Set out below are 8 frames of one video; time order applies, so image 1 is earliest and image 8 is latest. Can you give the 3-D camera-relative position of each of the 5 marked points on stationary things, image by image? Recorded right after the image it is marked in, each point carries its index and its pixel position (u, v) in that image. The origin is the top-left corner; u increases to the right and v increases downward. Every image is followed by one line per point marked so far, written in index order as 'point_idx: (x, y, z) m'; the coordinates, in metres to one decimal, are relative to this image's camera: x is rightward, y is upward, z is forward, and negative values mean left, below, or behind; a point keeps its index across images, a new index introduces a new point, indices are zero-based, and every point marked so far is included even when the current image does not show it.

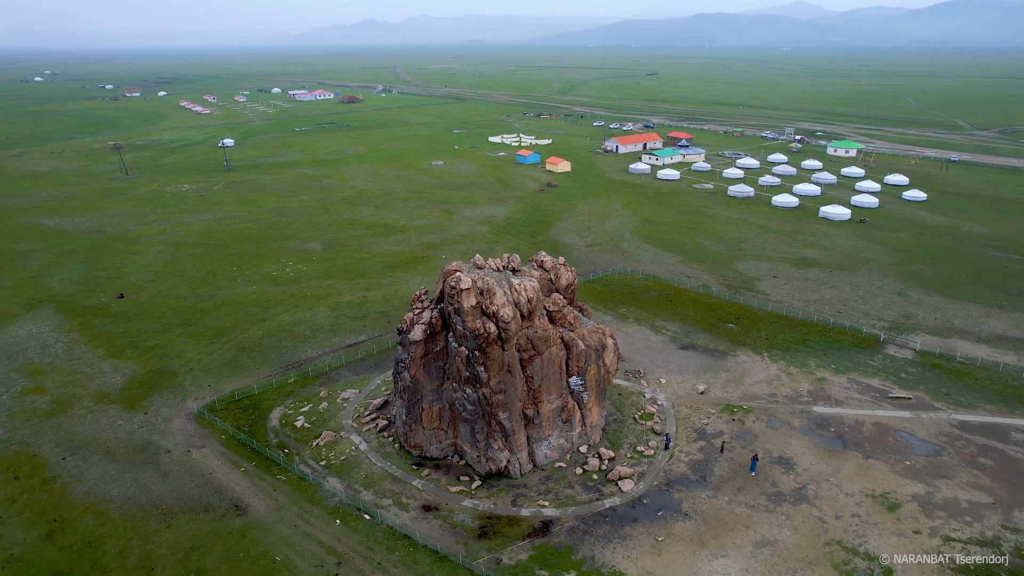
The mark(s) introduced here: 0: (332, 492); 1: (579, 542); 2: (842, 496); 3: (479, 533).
0: (-5.1, -5.9, +19.1) m
1: (+1.9, -6.6, +17.1) m
2: (+9.5, -5.9, +18.7) m
3: (-0.7, -6.5, +17.5) m
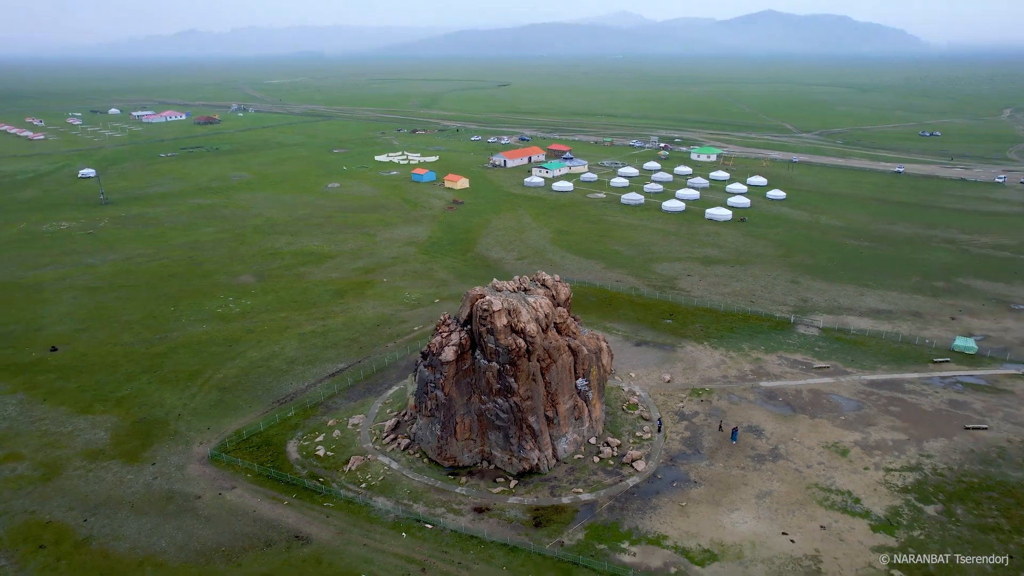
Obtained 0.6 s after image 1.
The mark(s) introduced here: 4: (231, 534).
0: (-3.9, -6.9, +20.5) m
1: (+3.5, -7.0, +20.1) m
2: (+10.4, -5.7, +23.2) m
3: (+0.8, -7.1, +19.9) m
4: (-8.3, -7.3, +19.7) m
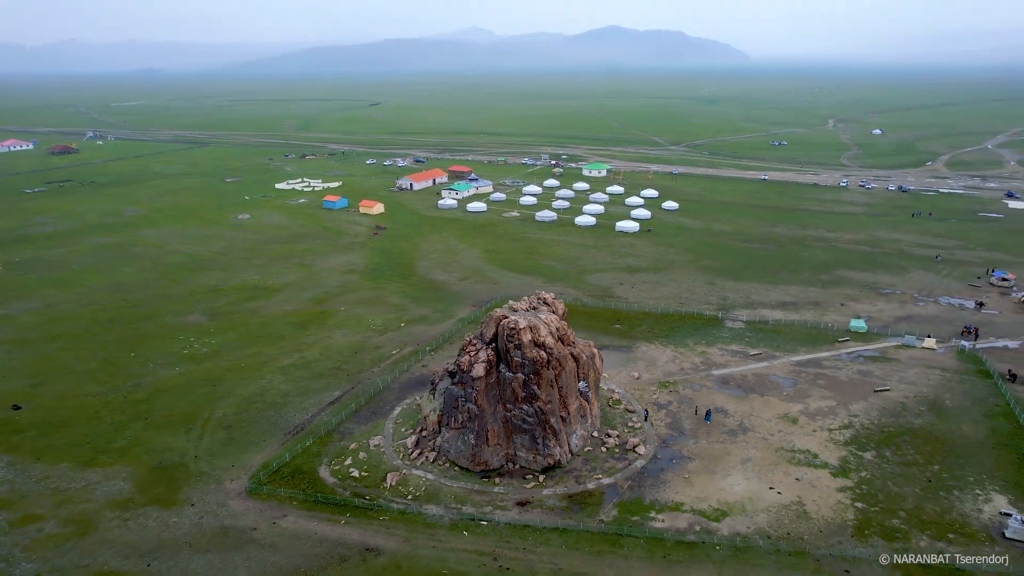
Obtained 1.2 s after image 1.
0: (-2.5, -7.9, +22.8) m
1: (+4.8, -7.4, +23.8) m
2: (+10.9, -5.8, +28.3) m
3: (+2.3, -7.7, +23.1) m
4: (-6.7, -8.6, +21.1) m
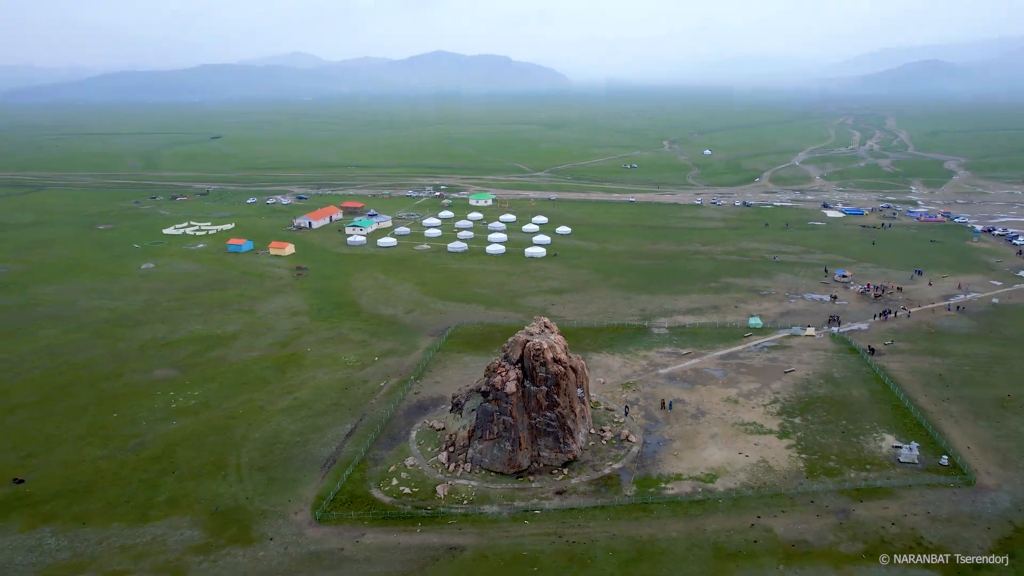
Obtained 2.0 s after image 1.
0: (-0.6, -9.2, +27.1) m
1: (+6.2, -8.3, +29.8) m
2: (+11.0, -6.3, +35.6) m
3: (+3.9, -8.7, +28.5) m
4: (-4.2, -10.2, +24.5) m
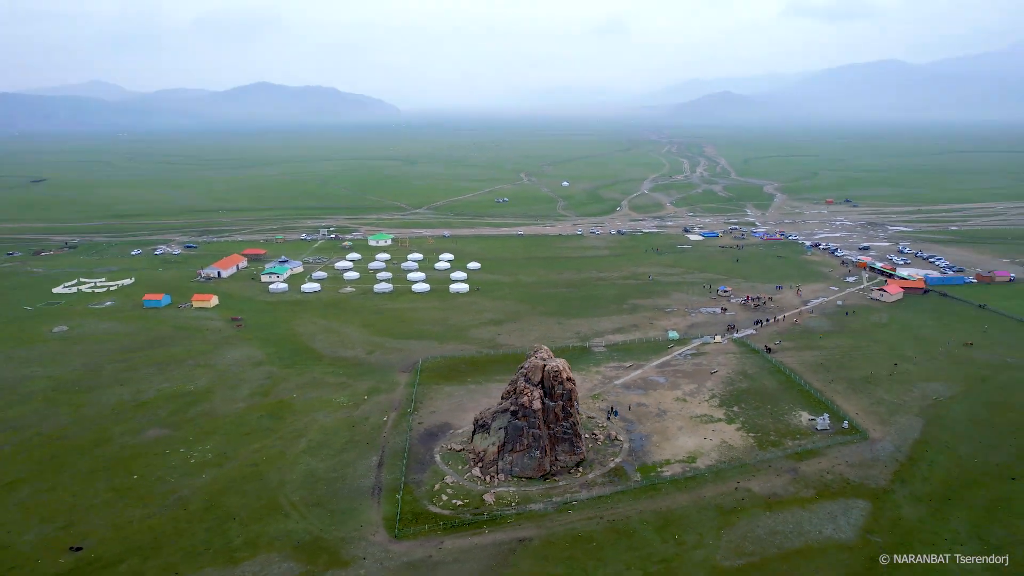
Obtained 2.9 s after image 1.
0: (+1.5, -11.0, +32.9) m
1: (+7.4, -9.7, +37.2) m
2: (+10.6, -7.8, +44.0) m
3: (+5.6, -10.3, +35.4) m
4: (-1.3, -12.1, +29.5) m
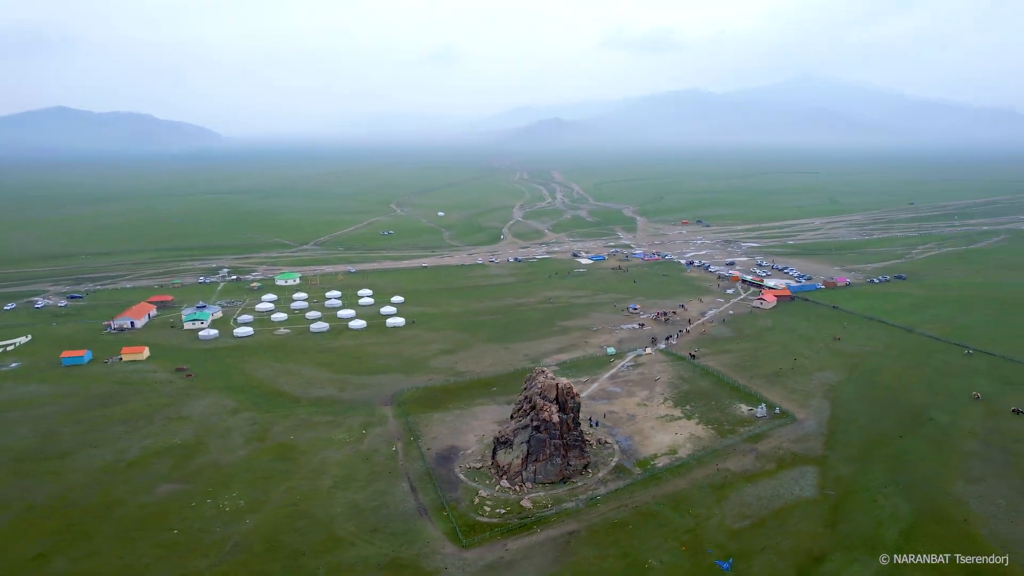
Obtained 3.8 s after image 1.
0: (+3.6, -12.7, +38.6) m
1: (+8.3, -11.3, +44.1) m
2: (+9.7, -9.5, +51.5) m
3: (+6.9, -11.9, +41.9) m
4: (+1.8, -13.8, +34.6) m
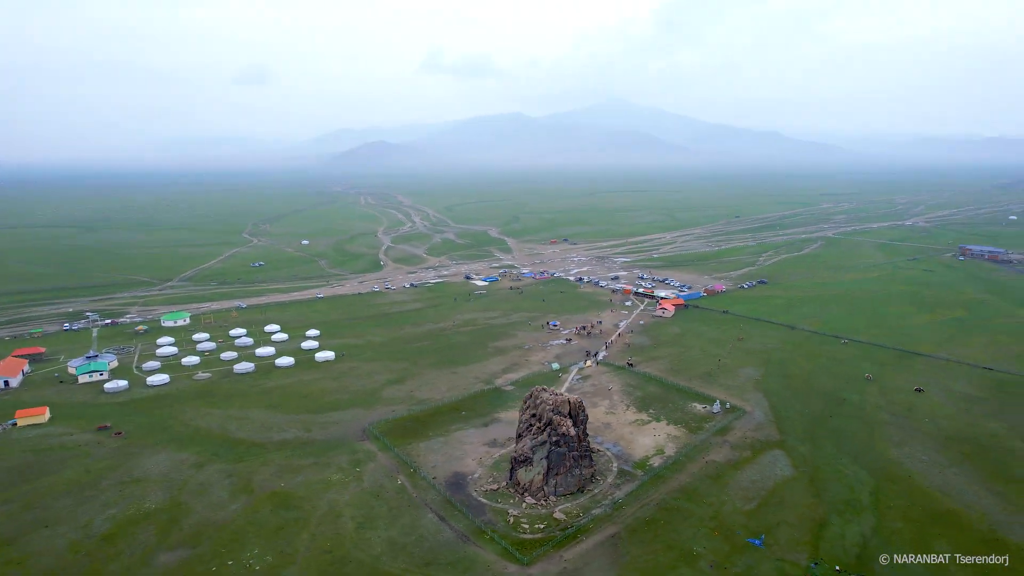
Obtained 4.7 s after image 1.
0: (+5.7, -14.0, +41.2) m
1: (+8.7, -12.5, +47.8) m
2: (+8.0, -10.9, +55.4) m
3: (+8.0, -13.1, +45.3) m
4: (+5.0, -15.0, +36.9) m
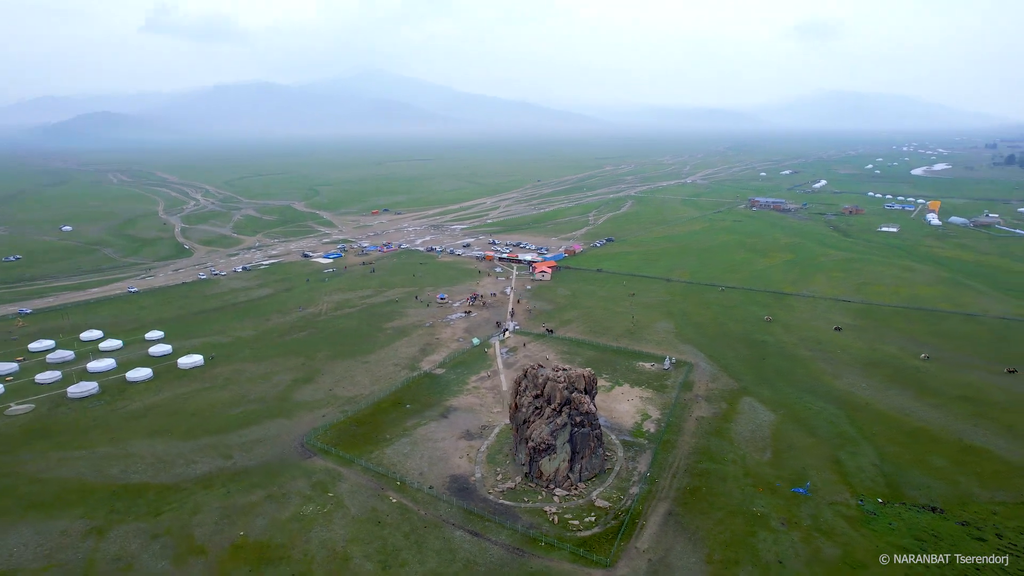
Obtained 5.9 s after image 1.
0: (+7.3, -11.6, +38.0) m
1: (+7.8, -9.7, +45.1) m
2: (+4.5, -7.9, +51.9) m
3: (+8.0, -10.3, +42.5) m
4: (+8.2, -12.8, +33.7) m
